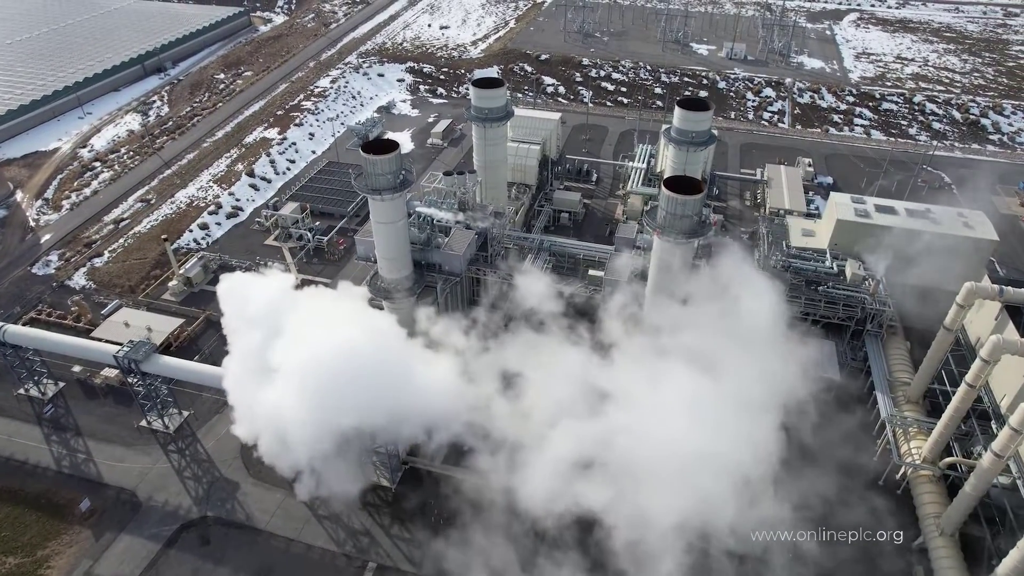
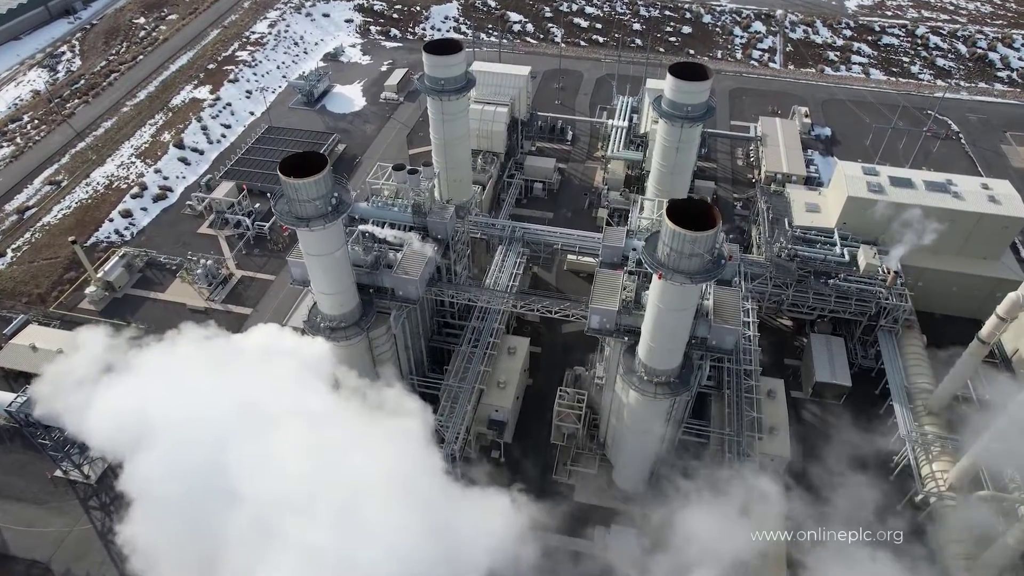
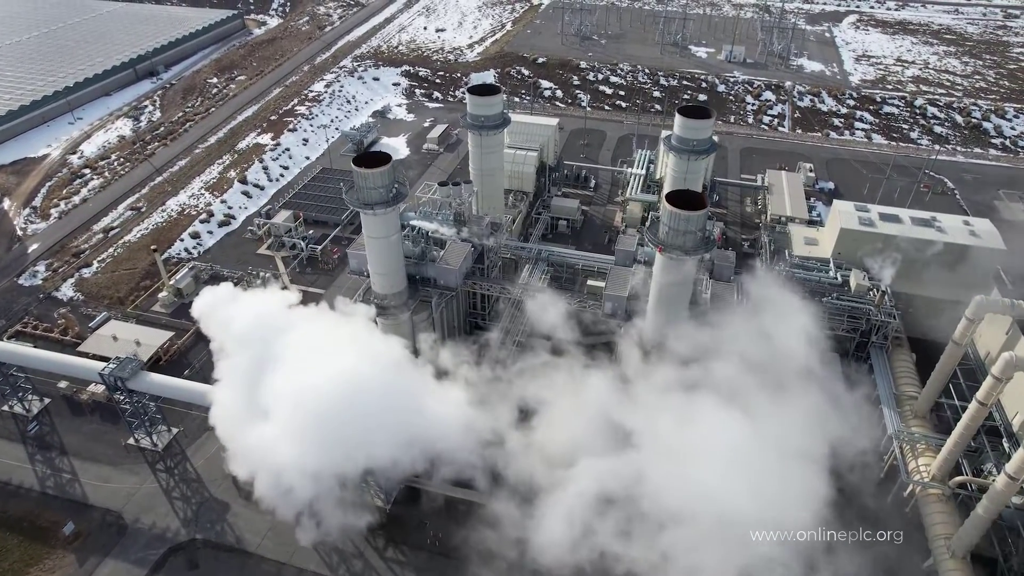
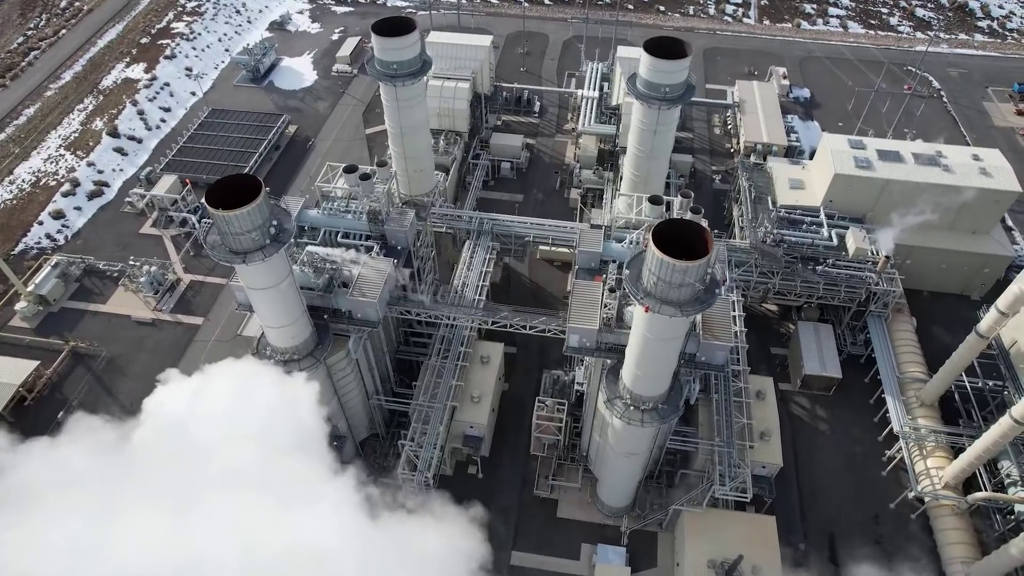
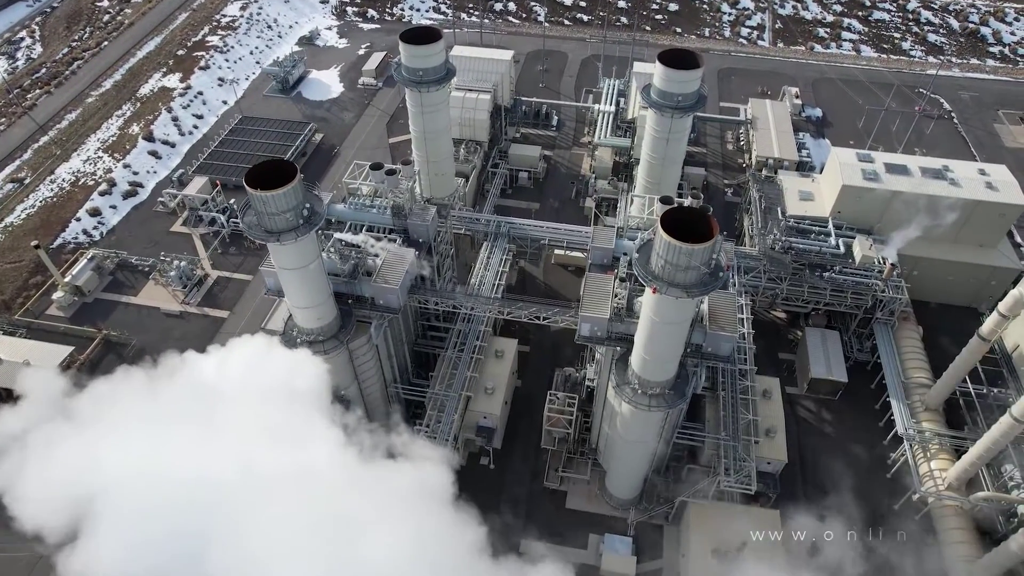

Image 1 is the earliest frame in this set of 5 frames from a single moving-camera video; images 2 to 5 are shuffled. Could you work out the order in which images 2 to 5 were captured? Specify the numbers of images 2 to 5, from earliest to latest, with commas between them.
3, 2, 5, 4
